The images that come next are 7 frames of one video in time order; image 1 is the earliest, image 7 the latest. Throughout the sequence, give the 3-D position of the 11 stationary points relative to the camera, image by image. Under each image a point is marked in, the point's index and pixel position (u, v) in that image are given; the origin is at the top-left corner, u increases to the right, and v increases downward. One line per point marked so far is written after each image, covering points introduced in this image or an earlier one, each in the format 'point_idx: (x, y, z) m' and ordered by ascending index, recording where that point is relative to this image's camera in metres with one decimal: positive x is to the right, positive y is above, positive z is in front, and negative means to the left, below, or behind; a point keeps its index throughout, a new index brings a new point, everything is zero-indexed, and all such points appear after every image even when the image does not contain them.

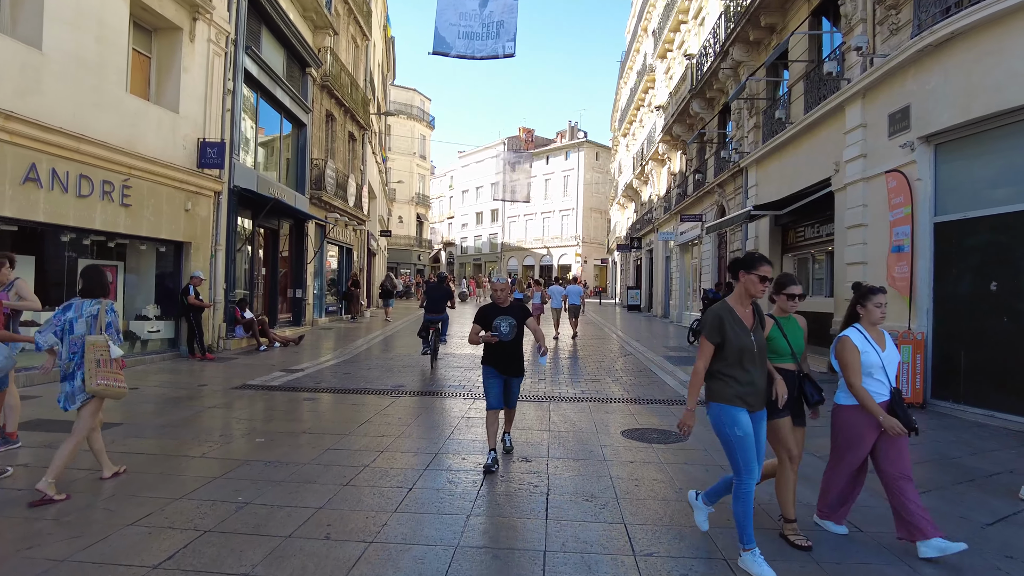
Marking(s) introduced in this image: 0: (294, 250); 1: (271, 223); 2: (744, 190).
0: (-5.9, +1.0, +16.6) m
1: (-5.8, +1.6, +14.8) m
2: (+5.8, +2.4, +15.3) m
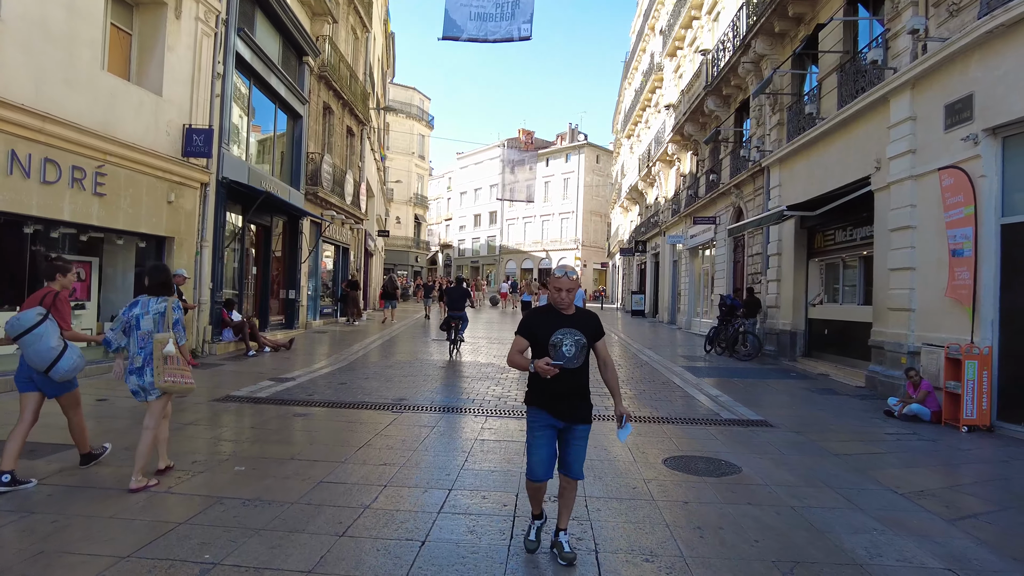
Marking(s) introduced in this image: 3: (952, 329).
0: (-5.8, +1.0, +15.7) m
1: (-5.7, +1.6, +13.9) m
2: (+6.0, +2.3, +14.5) m
3: (+5.6, -0.5, +7.8) m
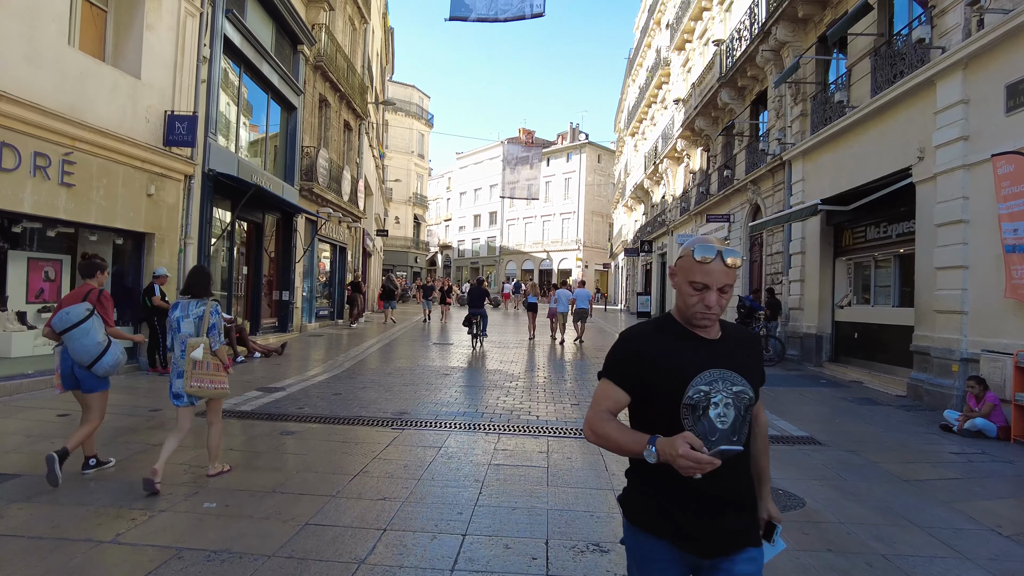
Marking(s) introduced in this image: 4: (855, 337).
0: (-5.6, +1.0, +14.9) m
1: (-5.5, +1.5, +13.1) m
2: (+6.1, +2.3, +13.7) m
3: (+5.7, -0.5, +7.0) m
4: (+6.3, -0.9, +11.2) m
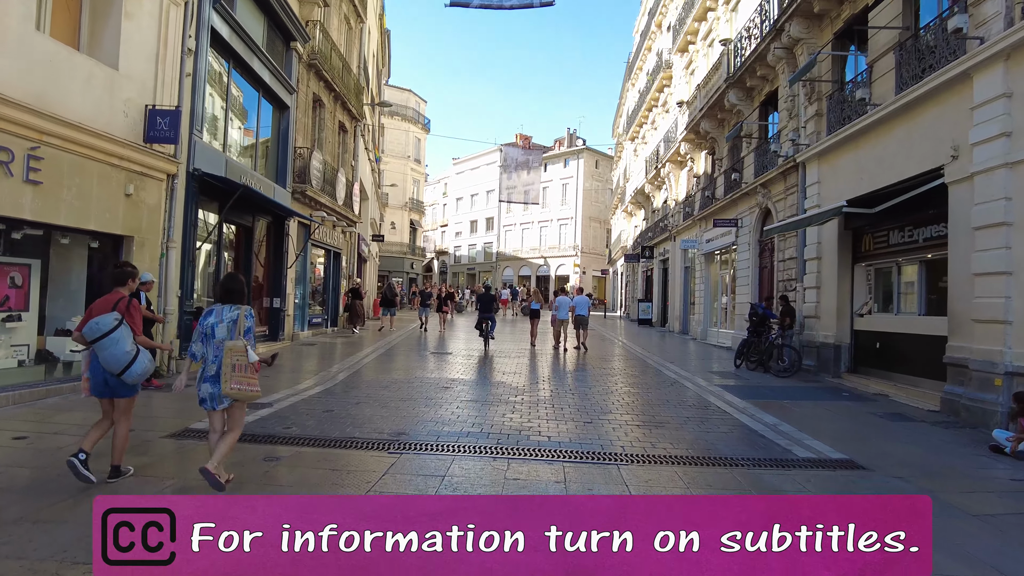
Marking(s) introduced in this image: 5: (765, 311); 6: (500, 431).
0: (-5.6, +0.8, +14.3) m
1: (-5.5, +1.4, +12.5) m
2: (+6.1, +2.1, +13.1) m
3: (+5.8, -0.6, +6.4) m
4: (+6.3, -1.0, +10.6) m
5: (+5.3, -0.5, +13.1) m
6: (-0.1, -1.6, +6.8) m
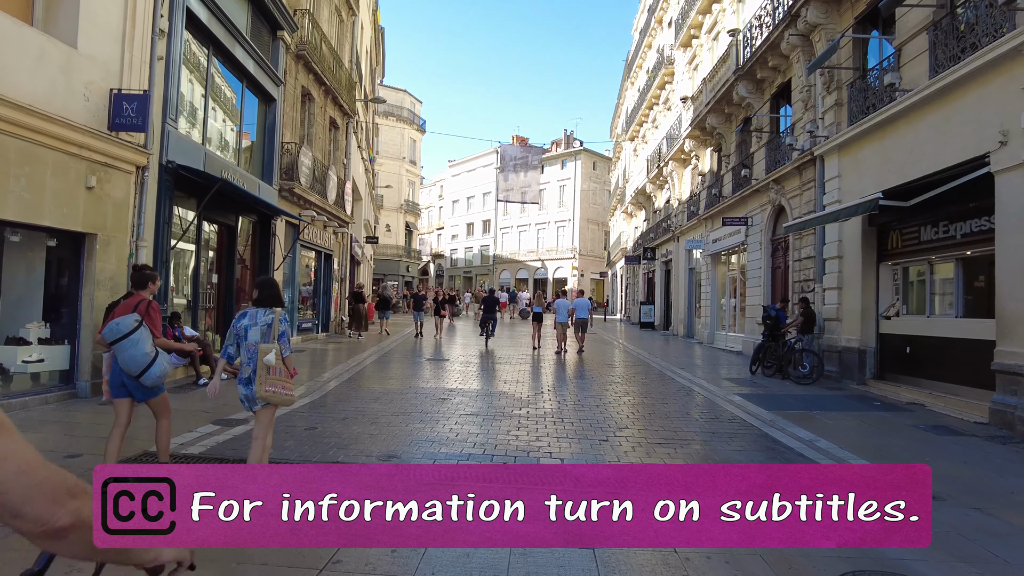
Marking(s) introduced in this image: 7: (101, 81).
0: (-5.6, +0.8, +13.5) m
1: (-5.5, +1.3, +11.7) m
2: (+6.1, +2.1, +12.4) m
3: (+5.9, -0.6, +5.7) m
4: (+6.4, -1.0, +9.9) m
5: (+5.3, -0.5, +12.3) m
6: (-0.1, -1.6, +6.0) m
7: (-5.1, +2.6, +7.6) m
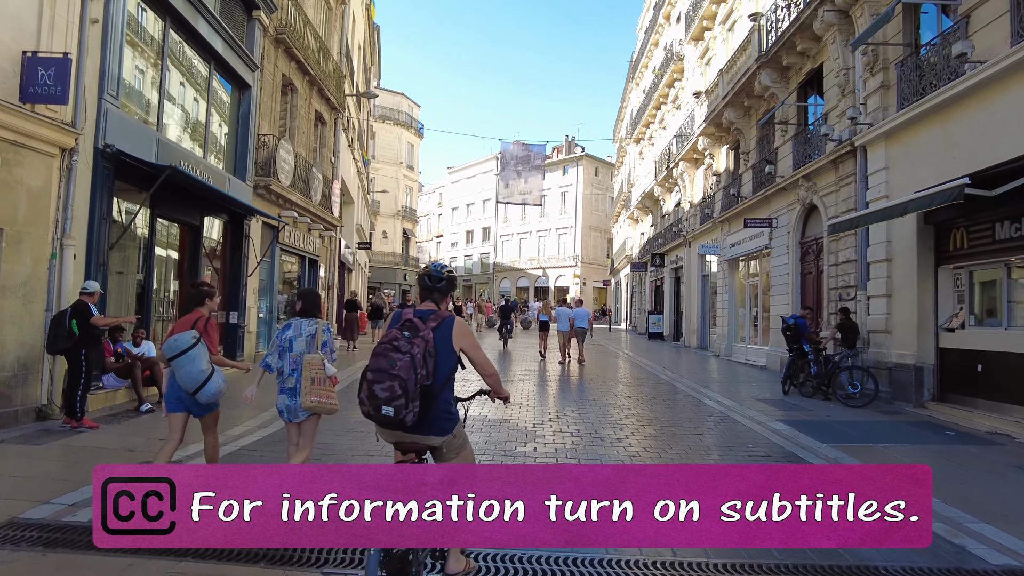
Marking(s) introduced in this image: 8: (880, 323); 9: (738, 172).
0: (-5.6, +0.6, +12.0) m
1: (-5.4, +1.2, +10.3) m
2: (+6.2, +2.0, +11.0) m
3: (+5.9, -0.6, +4.2) m
4: (+6.4, -1.1, +8.4) m
5: (+5.4, -0.6, +10.9) m
6: (0.0, -1.6, +4.6) m
7: (-5.1, +2.5, +6.2) m
8: (+6.1, -0.6, +10.1) m
9: (+6.4, +3.3, +17.5) m
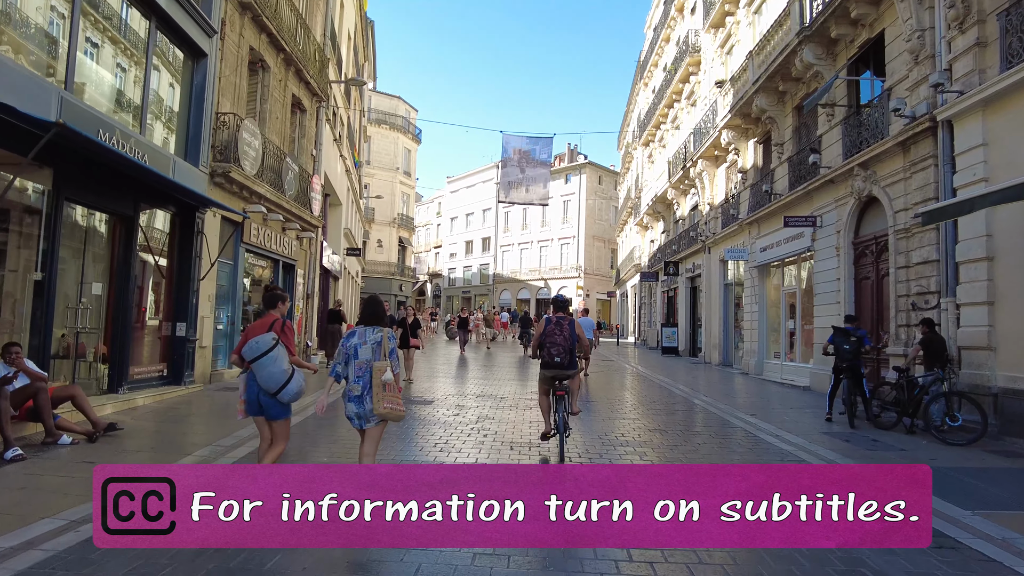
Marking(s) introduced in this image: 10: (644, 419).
0: (-5.5, +0.5, +10.0) m
1: (-5.4, +1.2, +8.3) m
2: (+6.3, +1.9, +9.0) m
3: (+6.0, -0.6, +2.2) m
4: (+6.5, -1.2, +6.4) m
5: (+5.5, -0.7, +8.9) m
6: (0.0, -1.6, +2.5) m
7: (-5.0, +2.5, +4.2) m
8: (+6.2, -0.7, +8.1) m
9: (+6.5, +3.1, +15.6) m
10: (+2.2, -2.2, +9.6) m
